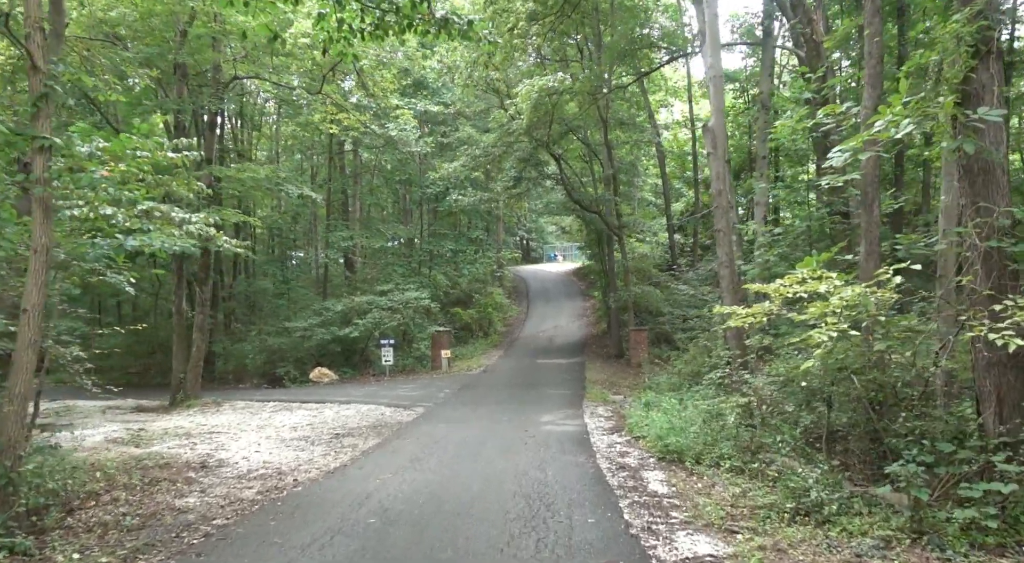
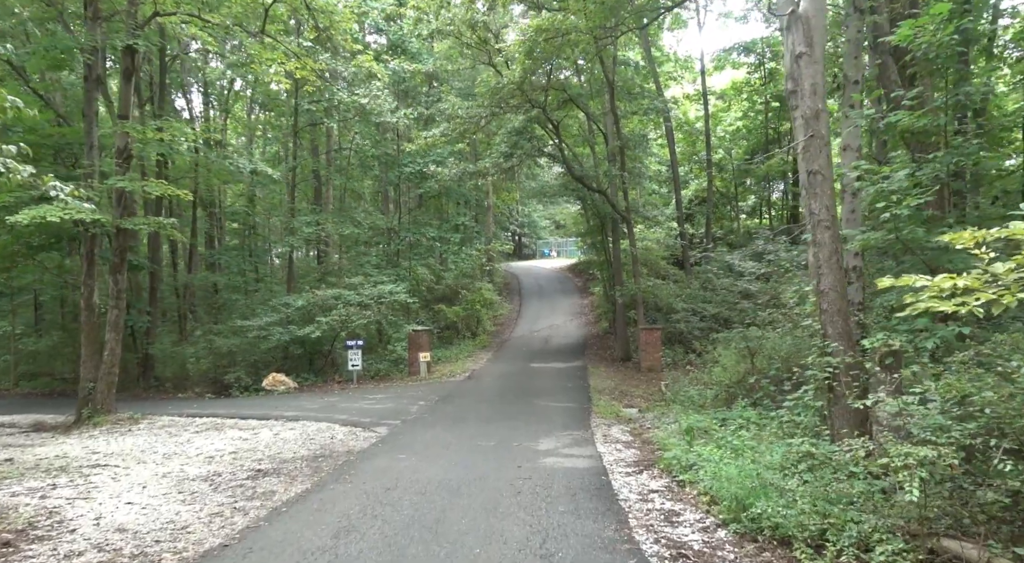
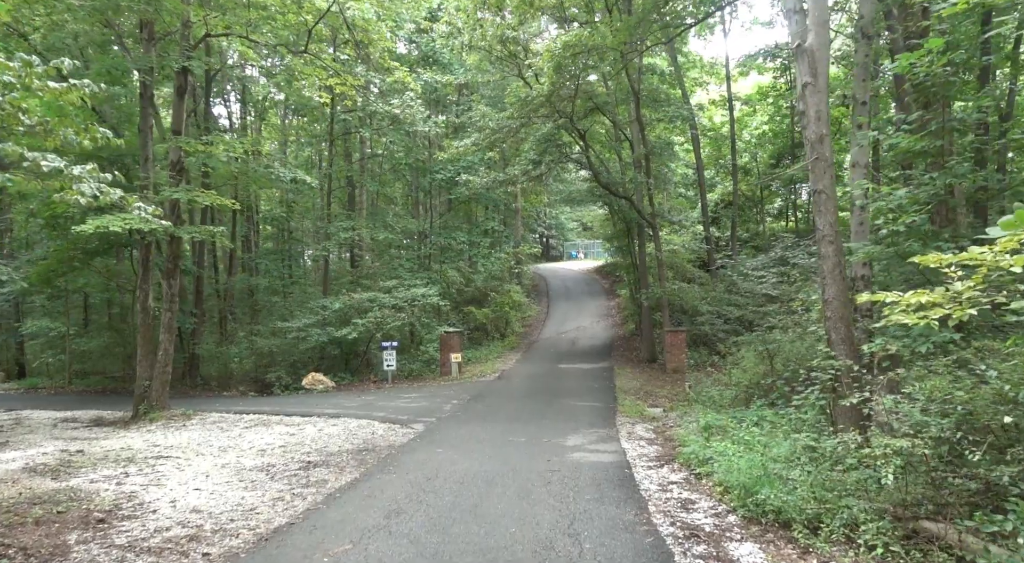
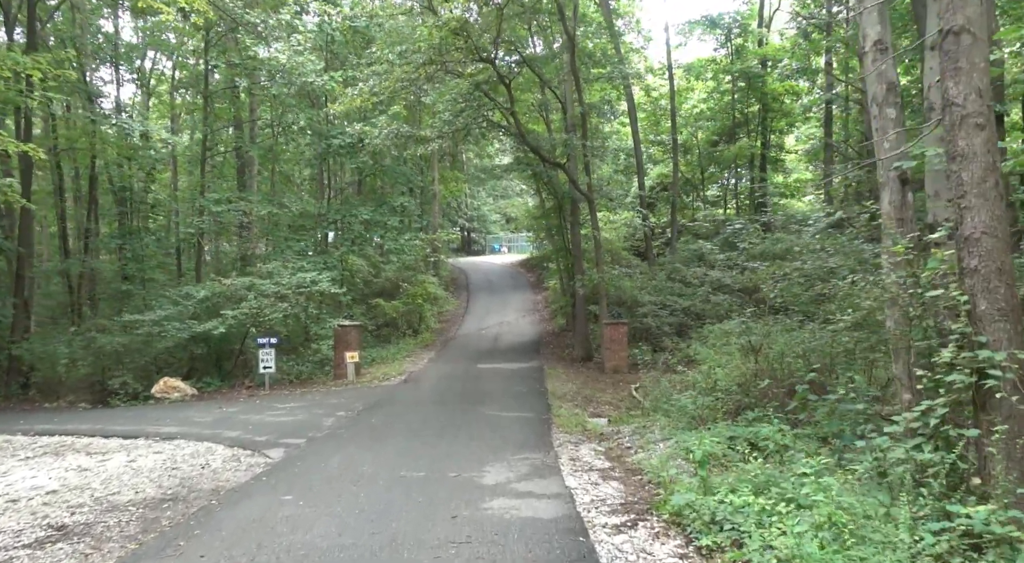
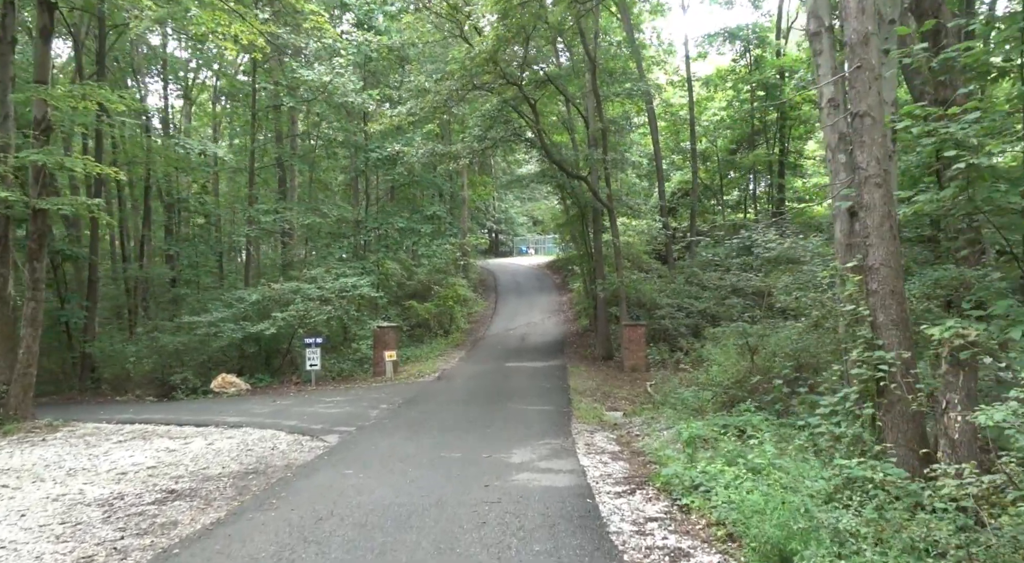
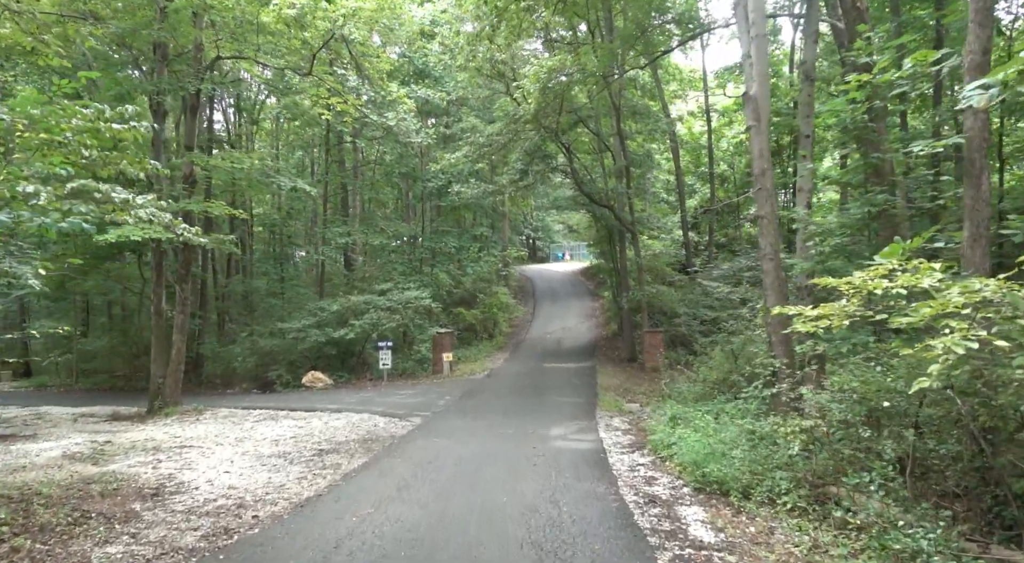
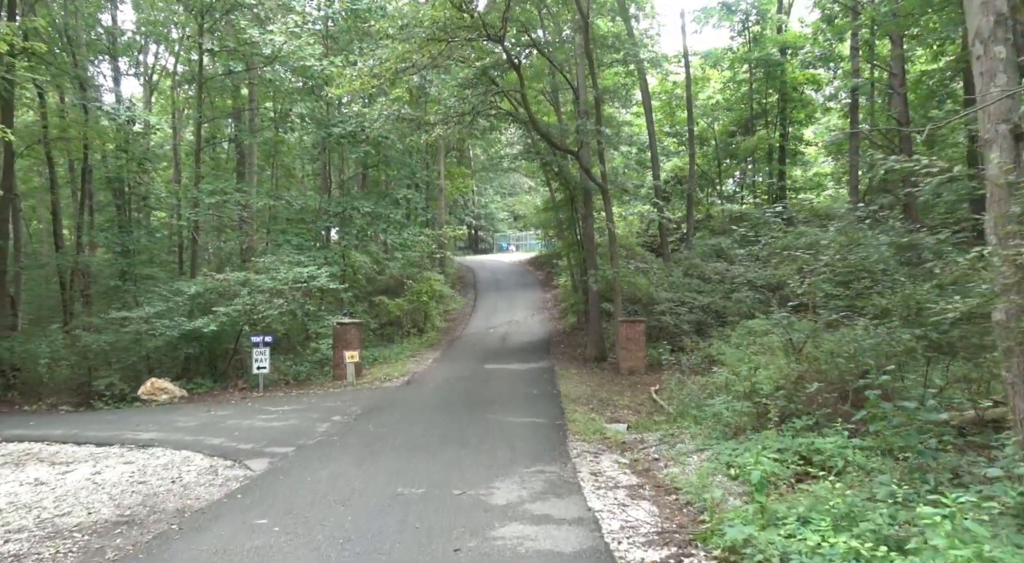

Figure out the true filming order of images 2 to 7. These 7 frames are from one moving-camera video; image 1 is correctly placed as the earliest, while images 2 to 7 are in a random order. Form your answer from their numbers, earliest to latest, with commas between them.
6, 3, 2, 5, 4, 7
